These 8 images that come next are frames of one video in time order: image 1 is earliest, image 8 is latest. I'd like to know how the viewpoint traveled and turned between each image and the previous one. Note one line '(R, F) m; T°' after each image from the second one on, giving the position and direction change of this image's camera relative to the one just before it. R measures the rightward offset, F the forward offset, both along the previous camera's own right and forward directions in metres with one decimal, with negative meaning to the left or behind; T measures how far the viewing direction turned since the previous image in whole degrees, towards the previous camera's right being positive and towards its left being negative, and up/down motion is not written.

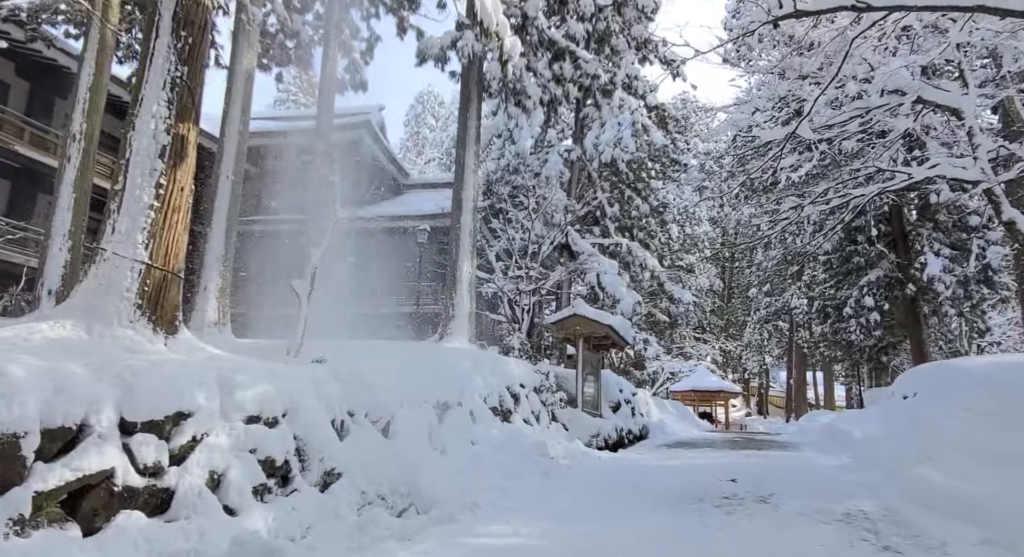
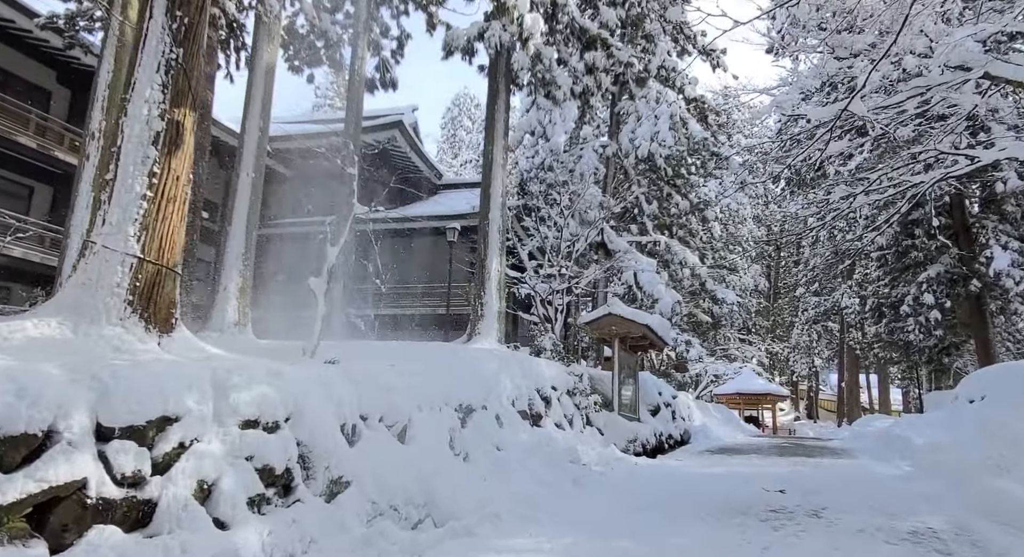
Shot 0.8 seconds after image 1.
(+0.1, +0.4) m; -3°
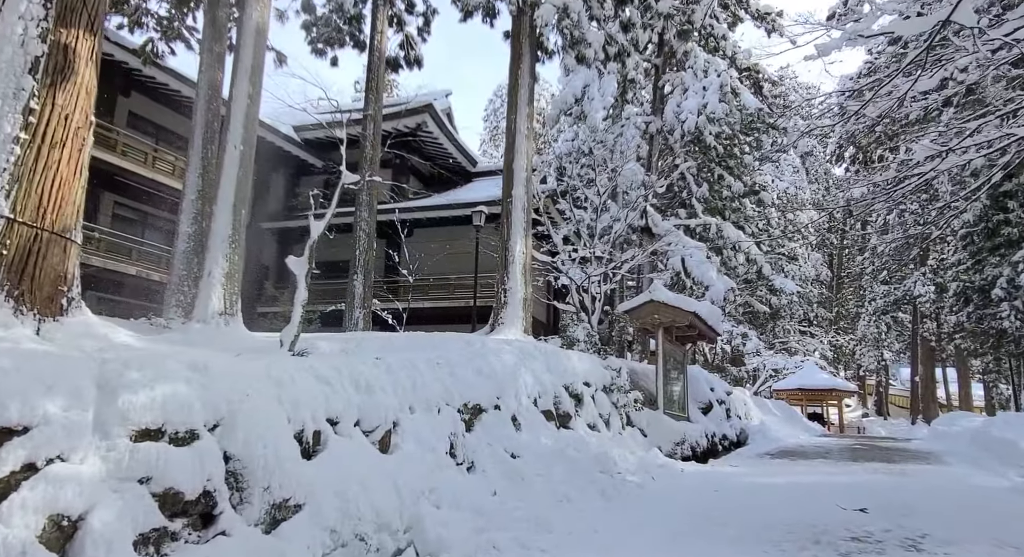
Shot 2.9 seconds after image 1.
(+0.3, +1.0) m; -4°
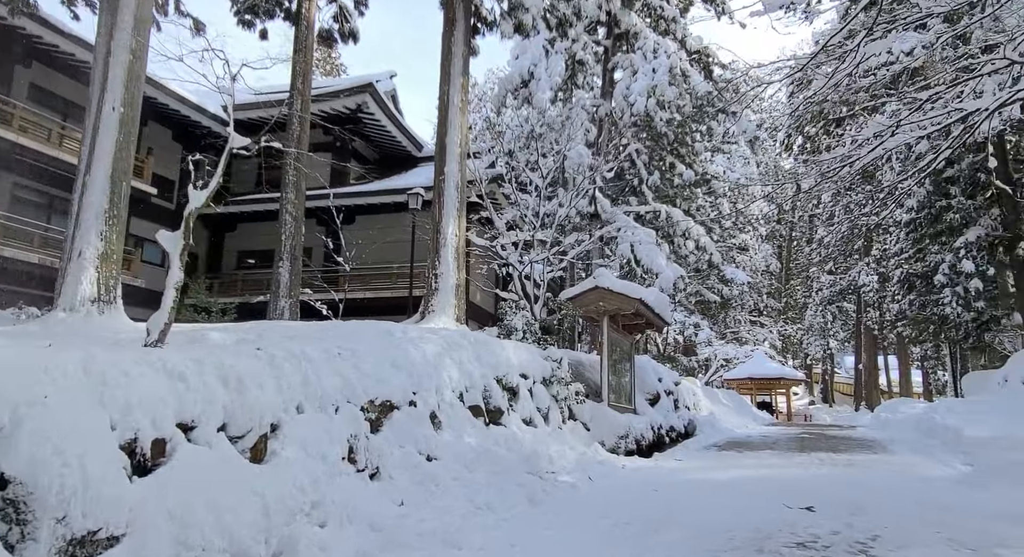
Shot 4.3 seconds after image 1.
(+0.3, +0.6) m; +3°
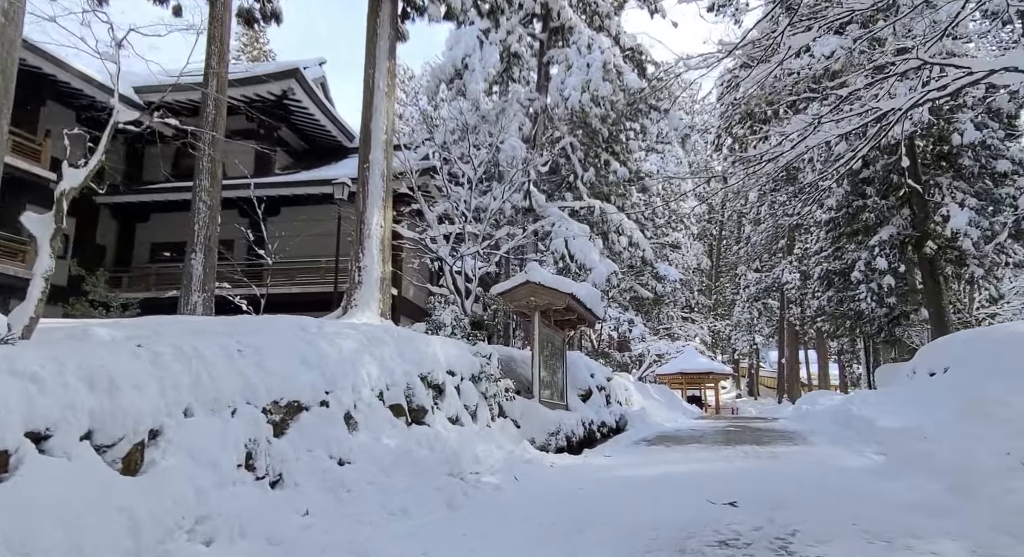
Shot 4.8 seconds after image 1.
(+0.1, +0.2) m; +5°
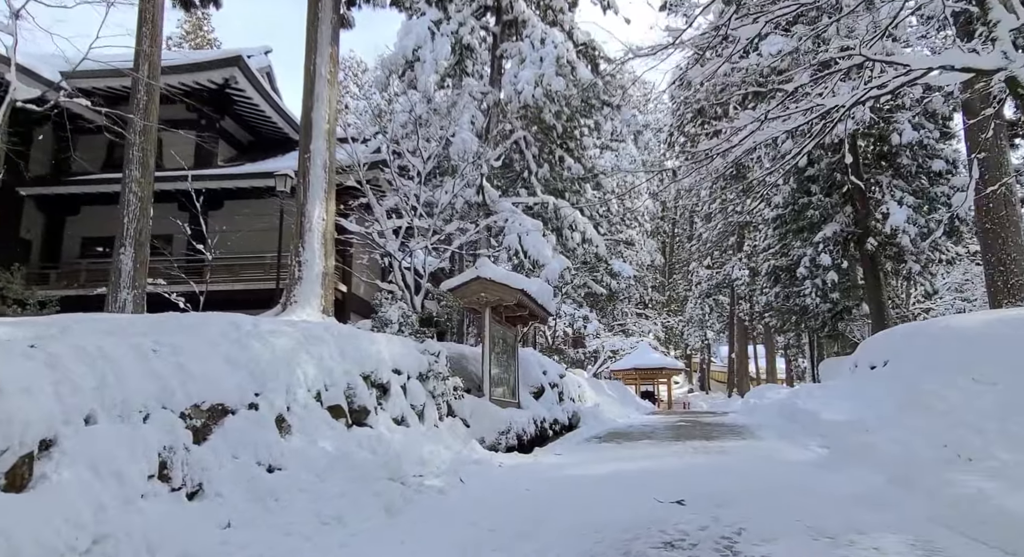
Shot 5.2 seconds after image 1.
(+0.1, +0.2) m; +3°
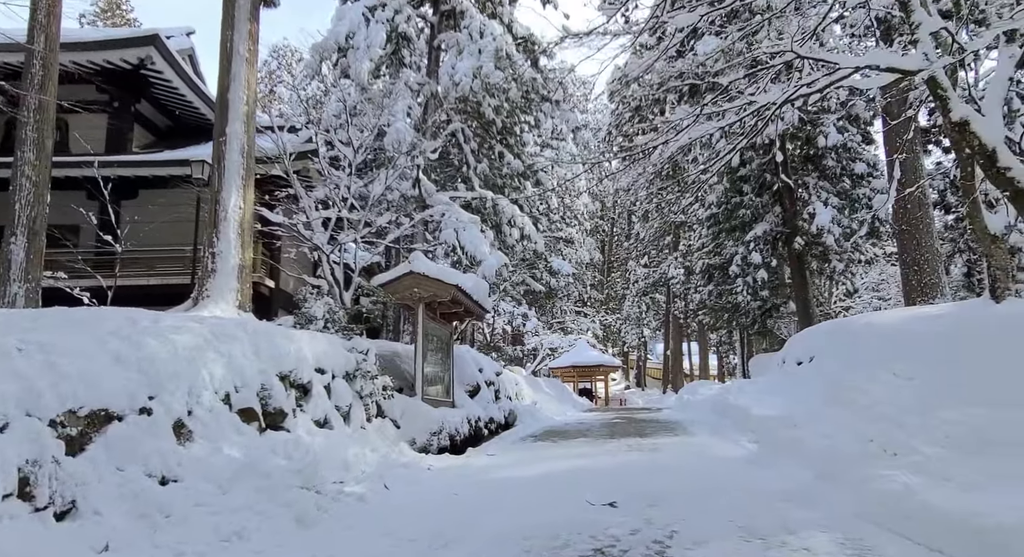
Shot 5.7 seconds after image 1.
(+0.1, +0.3) m; +5°
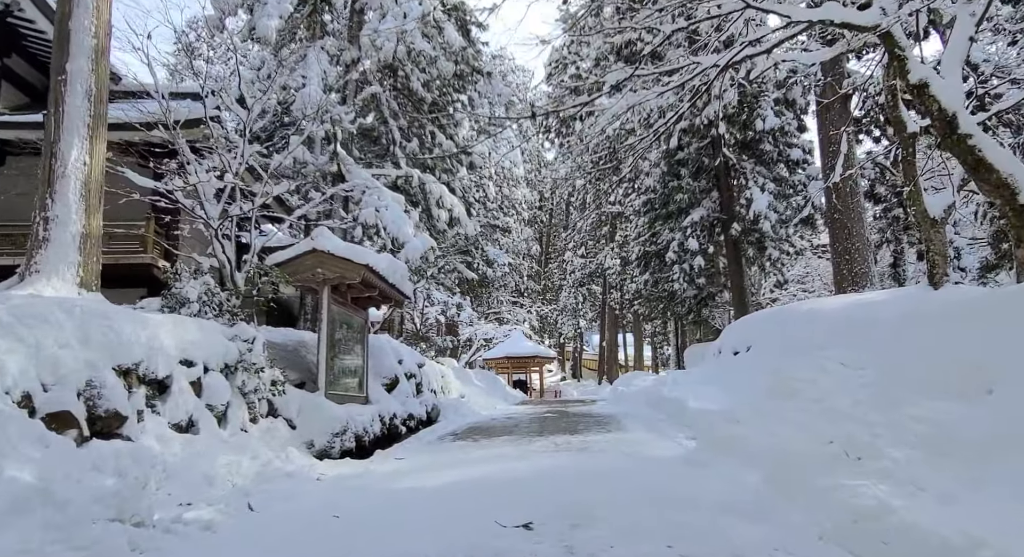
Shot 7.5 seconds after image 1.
(+0.2, +0.9) m; +5°
